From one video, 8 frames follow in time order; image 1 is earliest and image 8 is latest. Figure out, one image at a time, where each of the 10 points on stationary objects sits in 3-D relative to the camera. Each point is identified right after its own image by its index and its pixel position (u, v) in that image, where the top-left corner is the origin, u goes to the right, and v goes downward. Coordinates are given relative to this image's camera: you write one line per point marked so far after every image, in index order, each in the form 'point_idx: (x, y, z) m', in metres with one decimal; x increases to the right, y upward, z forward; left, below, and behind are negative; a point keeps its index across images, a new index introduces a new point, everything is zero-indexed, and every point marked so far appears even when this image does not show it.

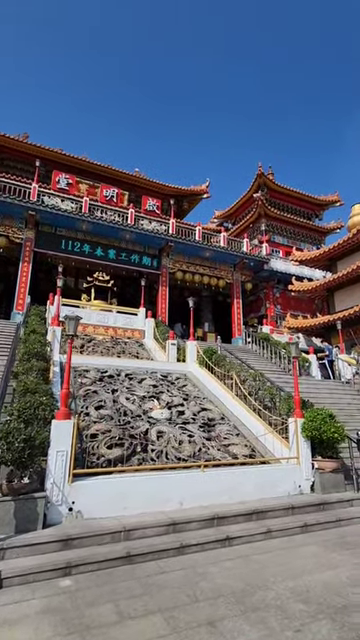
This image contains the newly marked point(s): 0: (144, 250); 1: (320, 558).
0: (-1.9, +3.9, +18.4) m
1: (+1.8, -3.0, +4.2) m
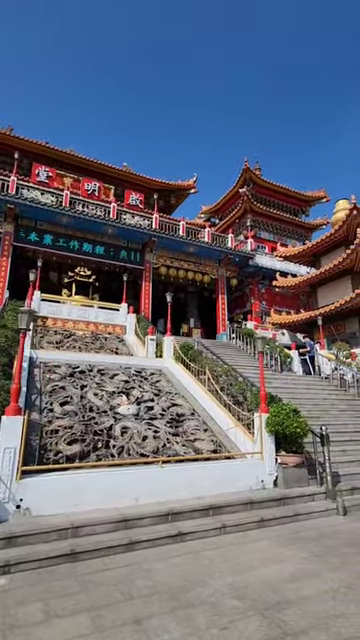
0: (-2.8, +4.1, +18.2) m
1: (+1.1, -2.9, +4.2) m
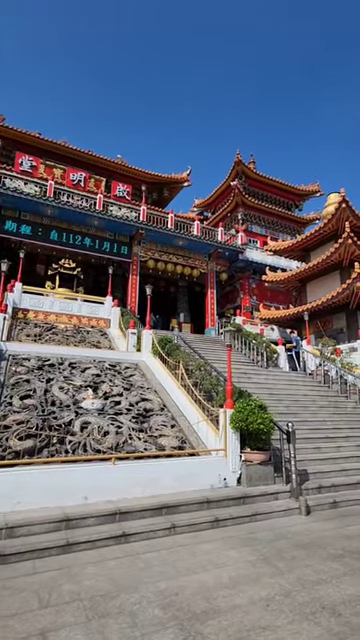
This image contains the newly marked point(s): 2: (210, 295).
0: (-3.5, +4.4, +17.9) m
1: (+0.4, -2.8, +4.0) m
2: (+1.8, +1.5, +19.8) m
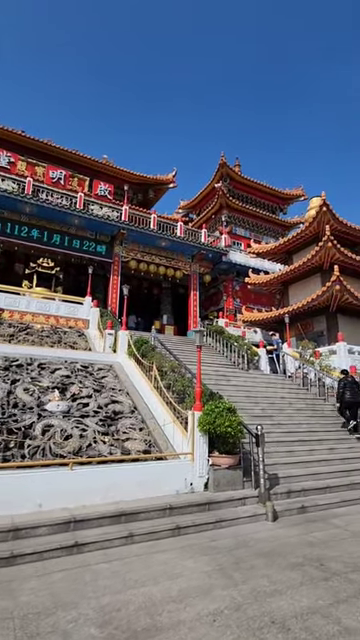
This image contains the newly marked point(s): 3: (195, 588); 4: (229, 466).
0: (-4.4, +4.4, +17.6) m
1: (-0.1, -2.8, +3.8) m
2: (+0.8, +1.4, +19.7) m
3: (+0.1, -2.6, +3.3) m
4: (+0.9, -2.6, +5.9) m
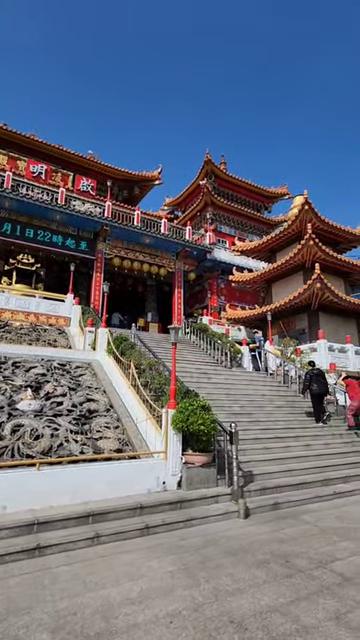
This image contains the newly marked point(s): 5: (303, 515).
0: (-5.3, +4.5, +17.3) m
1: (-0.5, -2.7, +3.7) m
2: (-0.1, +1.5, +19.6) m
3: (-0.2, -2.6, +3.3) m
4: (+0.4, -2.5, +5.9) m
5: (+2.0, -3.2, +5.4) m
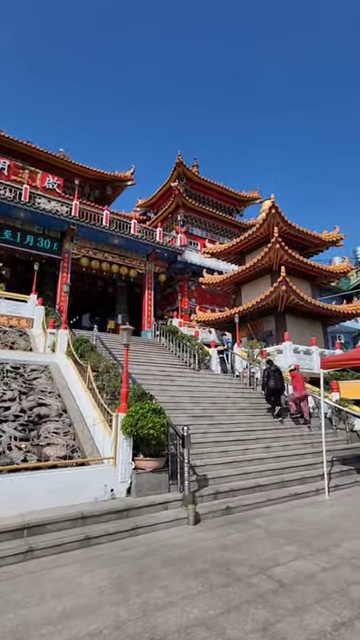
0: (-6.8, +4.4, +16.8) m
1: (-1.2, -2.7, +3.5) m
2: (-1.9, +1.4, +19.4) m
3: (-0.9, -2.6, +3.0) m
4: (-0.5, -2.5, +5.7) m
5: (+1.2, -3.2, +5.3) m
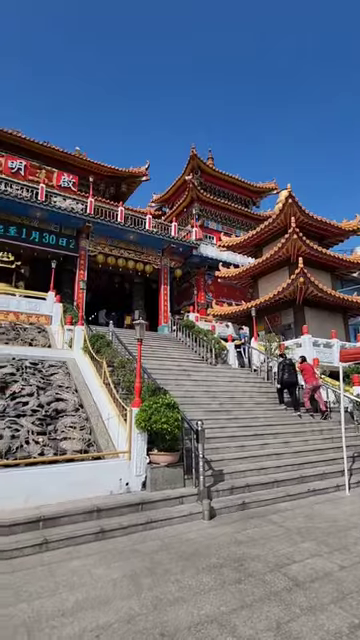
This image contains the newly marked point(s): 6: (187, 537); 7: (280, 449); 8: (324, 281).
0: (-6.1, +4.6, +17.0) m
1: (-1.1, -2.7, +3.5) m
2: (-0.9, +1.7, +19.4) m
3: (-0.8, -2.5, +3.1) m
4: (-0.2, -2.4, +5.7) m
5: (+1.4, -3.0, +5.2) m
6: (+0.1, -2.9, +4.4) m
7: (+2.3, -3.0, +7.8) m
8: (+7.3, +2.0, +17.0) m
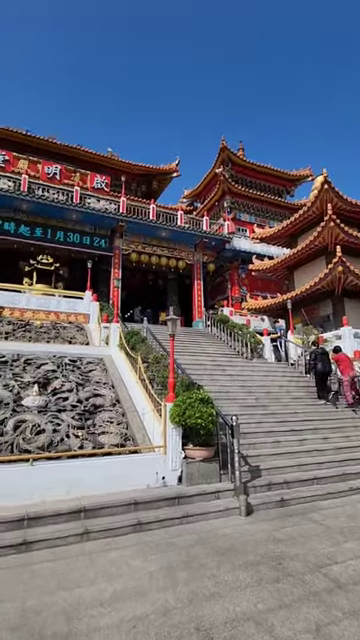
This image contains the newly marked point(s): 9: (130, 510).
0: (-4.4, +4.7, +17.5) m
1: (-0.7, -2.6, +3.6) m
2: (+1.0, +1.9, +19.3) m
3: (-0.5, -2.5, +3.1) m
4: (+0.4, -2.3, +5.7) m
5: (+2.0, -2.9, +5.1) m
6: (+0.6, -2.8, +4.4) m
7: (+3.2, -2.8, +7.6) m
8: (+8.9, +2.4, +16.1) m
9: (-0.7, -2.7, +4.8) m
